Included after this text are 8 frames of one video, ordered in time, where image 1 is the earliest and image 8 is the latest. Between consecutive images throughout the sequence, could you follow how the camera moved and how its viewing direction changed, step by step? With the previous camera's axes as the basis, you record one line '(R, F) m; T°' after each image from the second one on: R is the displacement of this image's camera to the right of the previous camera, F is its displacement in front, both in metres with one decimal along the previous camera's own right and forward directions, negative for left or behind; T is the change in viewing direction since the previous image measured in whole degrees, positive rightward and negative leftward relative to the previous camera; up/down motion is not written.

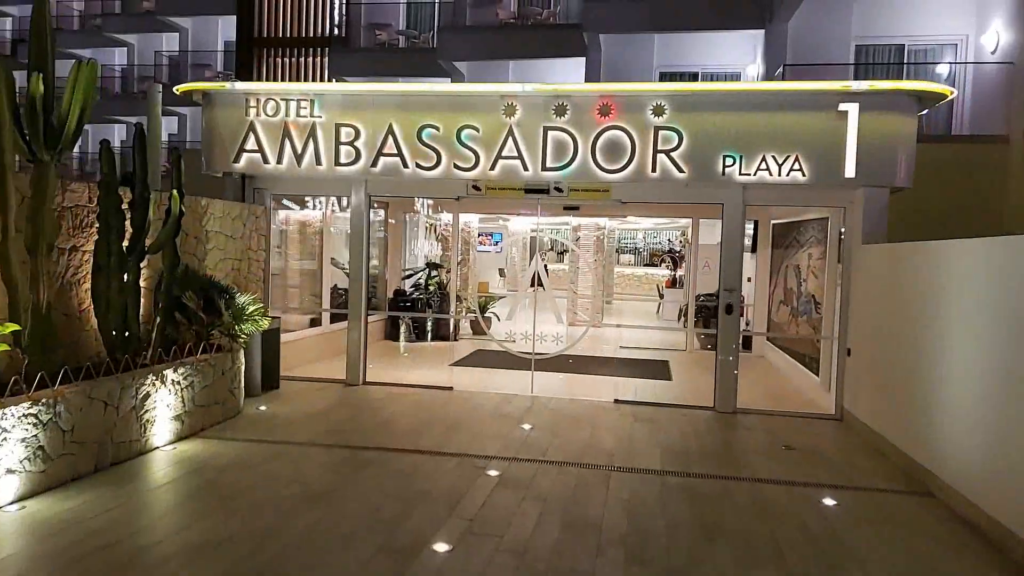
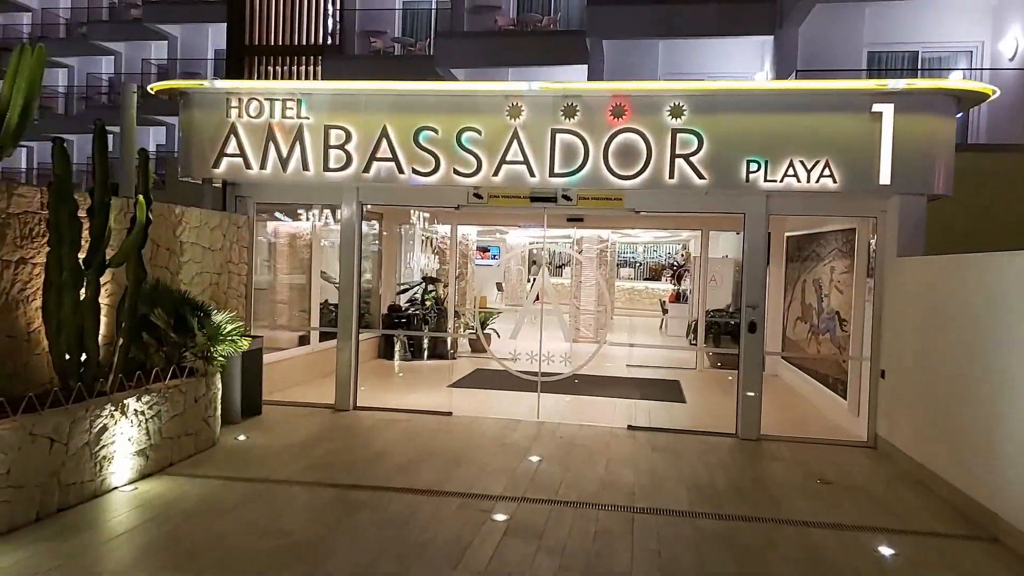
(-0.1, +0.6) m; 0°
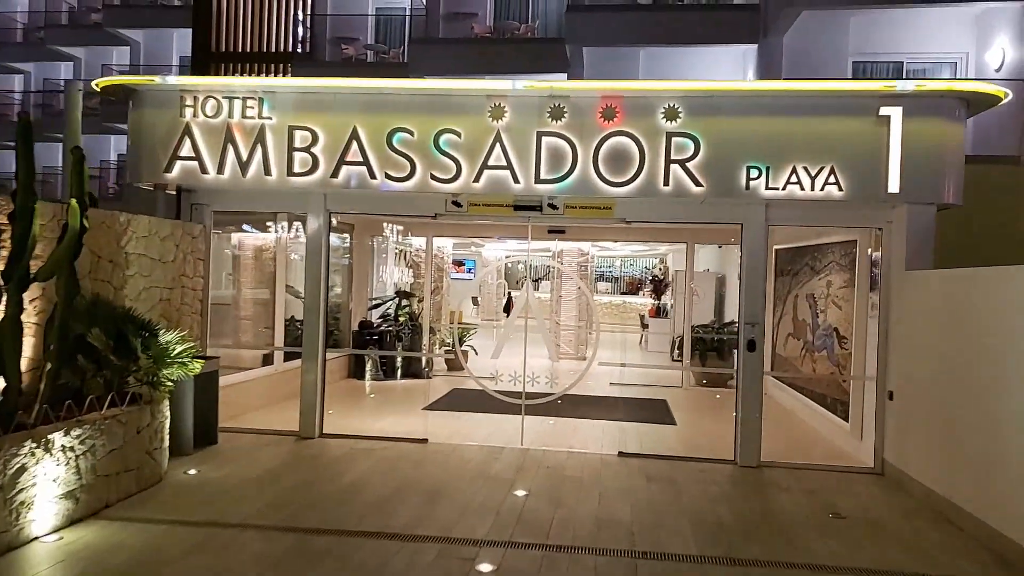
(-0.1, +0.5) m; +2°
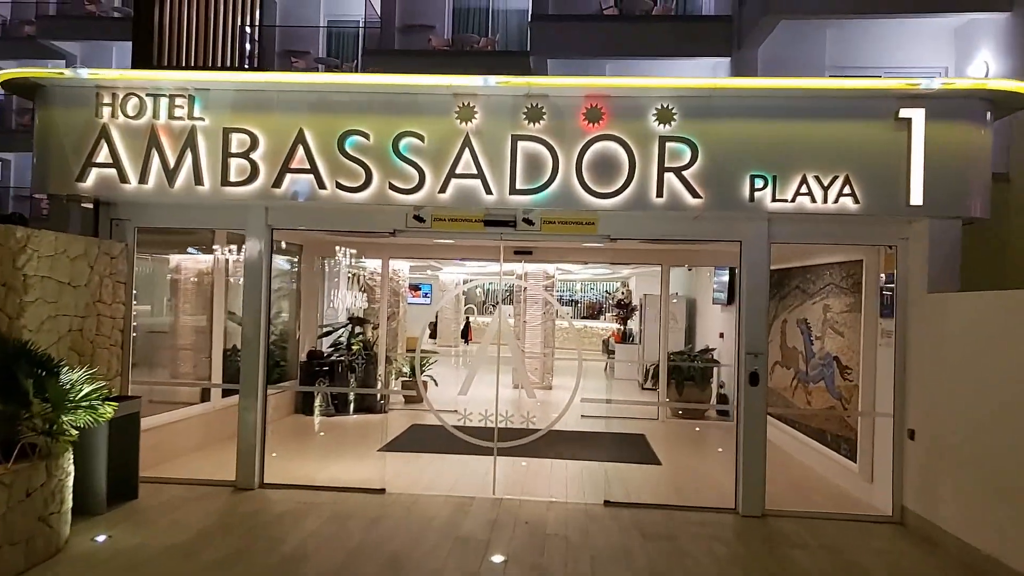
(-0.1, +0.8) m; +3°
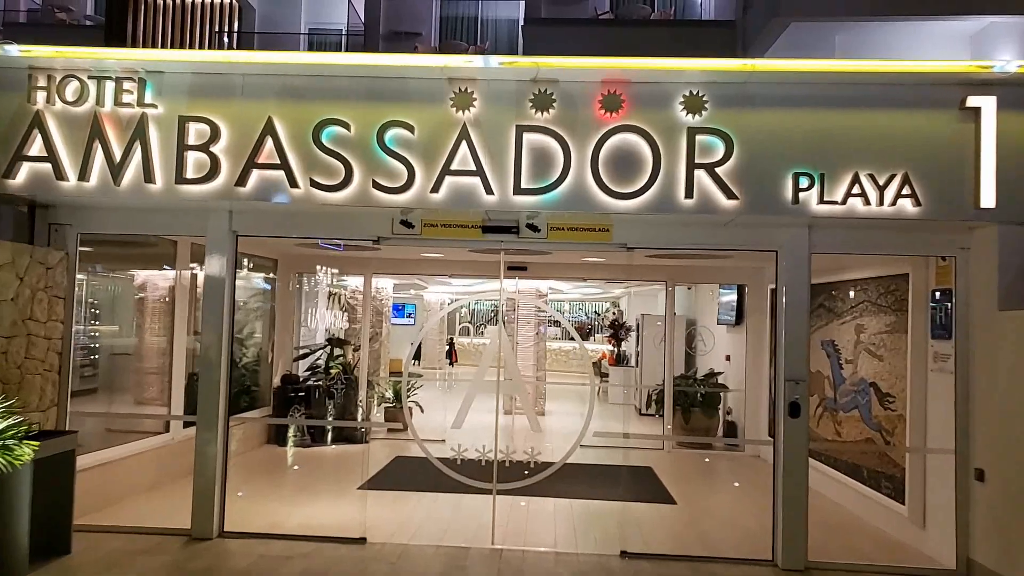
(-0.1, +0.7) m; +1°
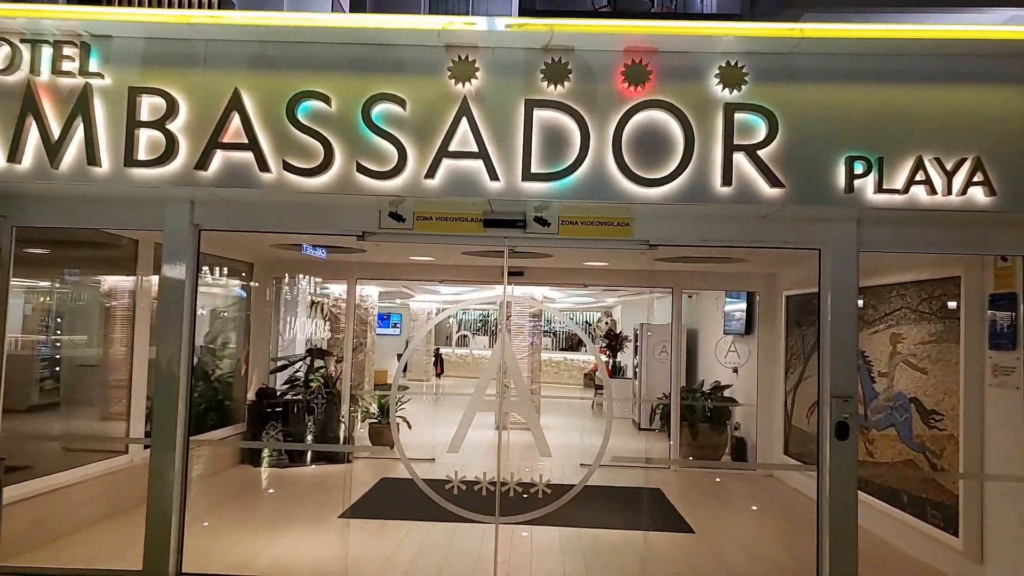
(-0.1, +0.6) m; +1°
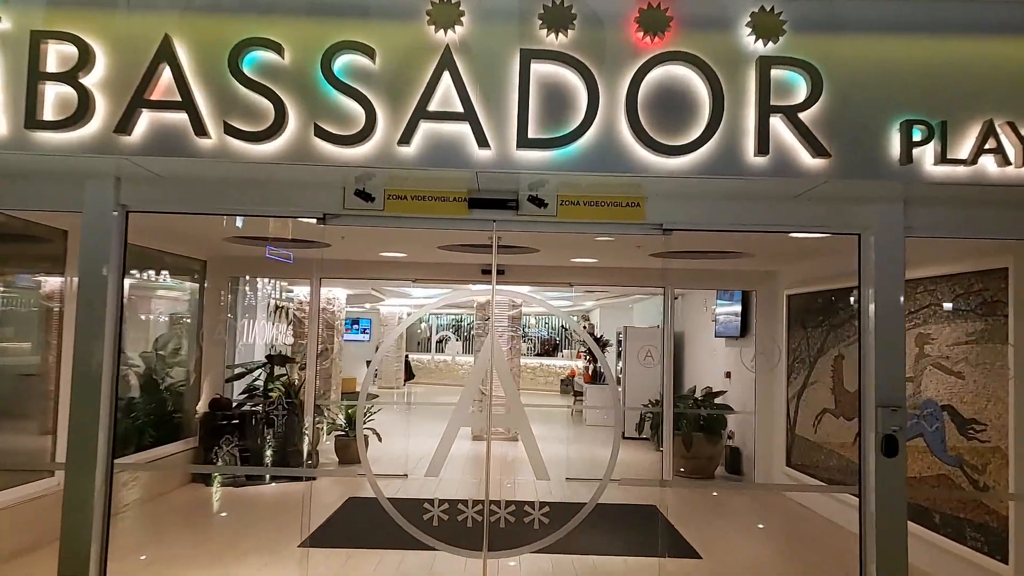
(-0.1, +0.6) m; +2°
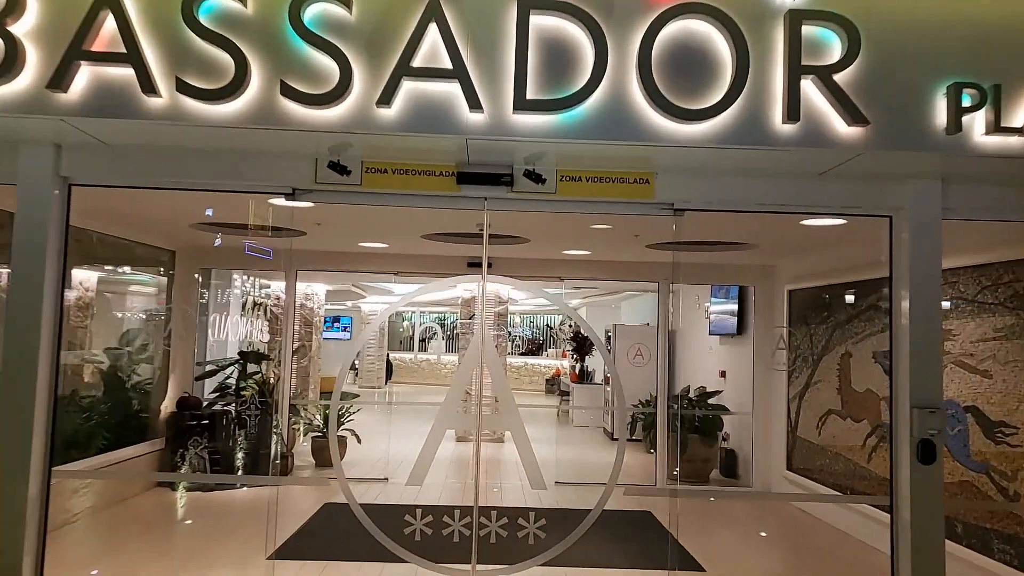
(0.0, +0.4) m; +1°
